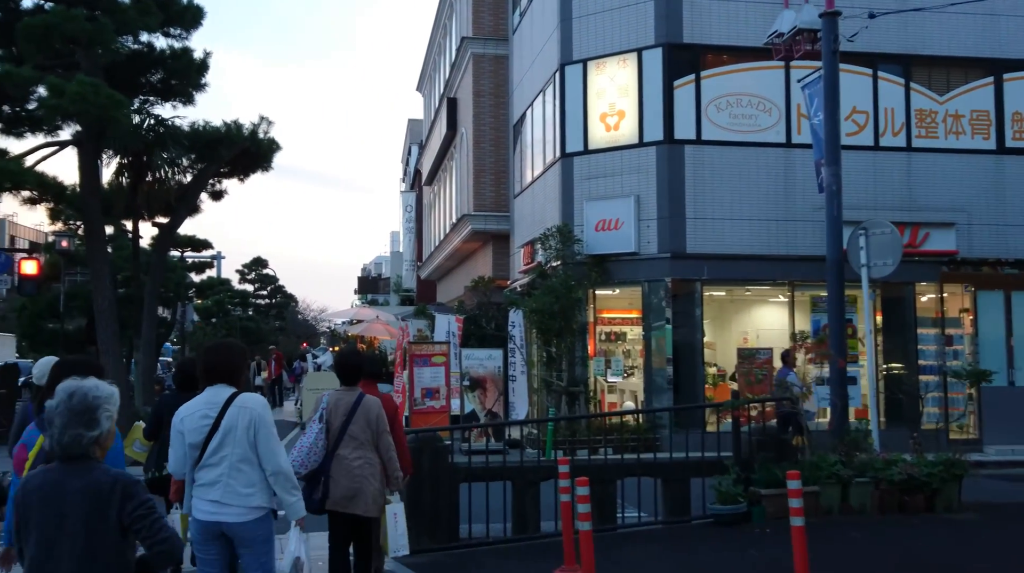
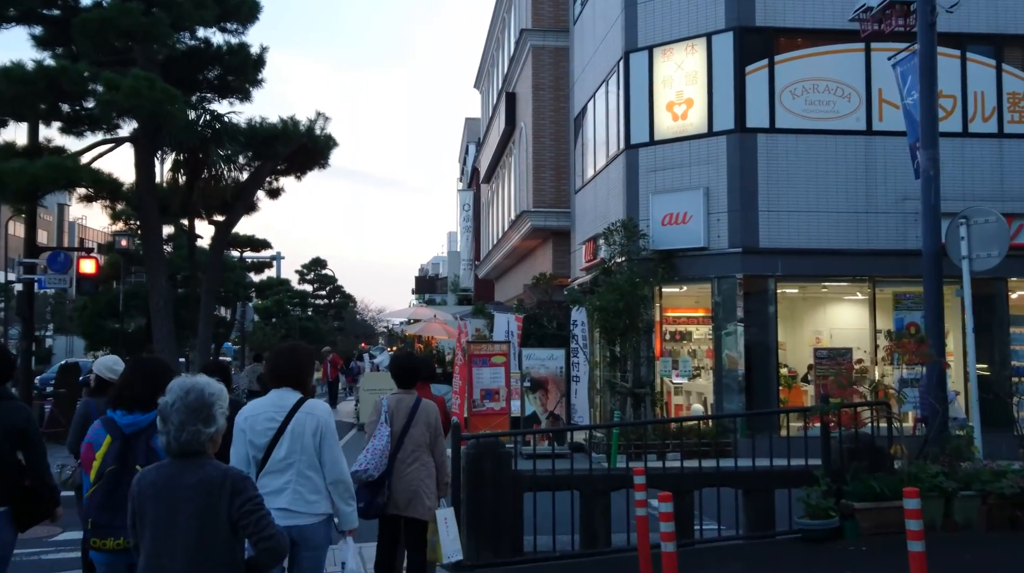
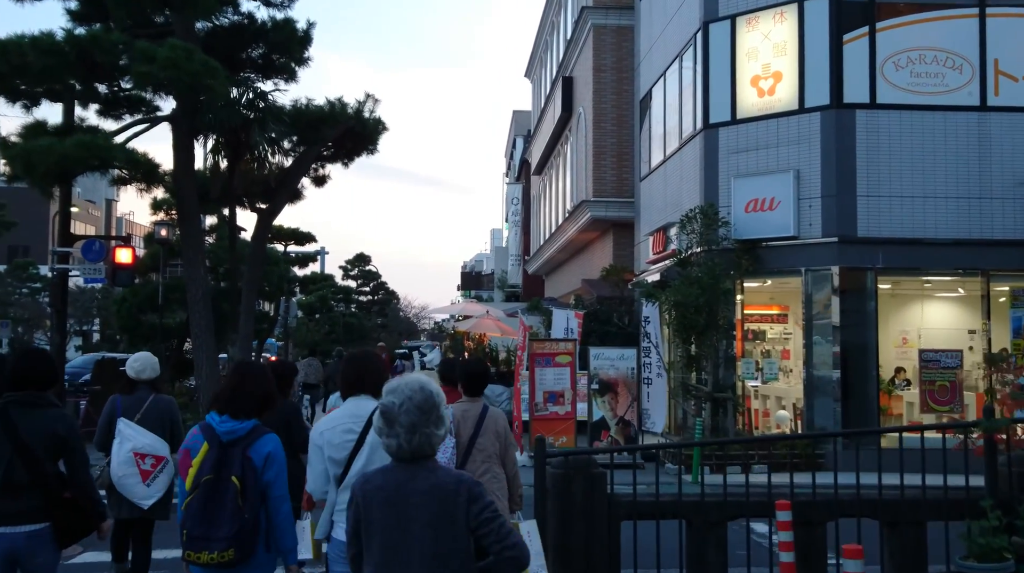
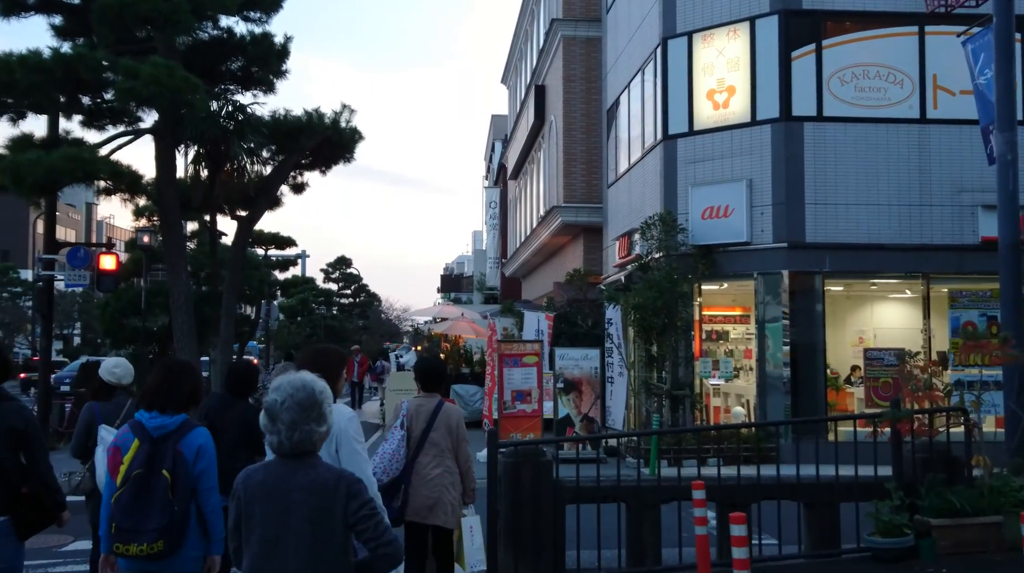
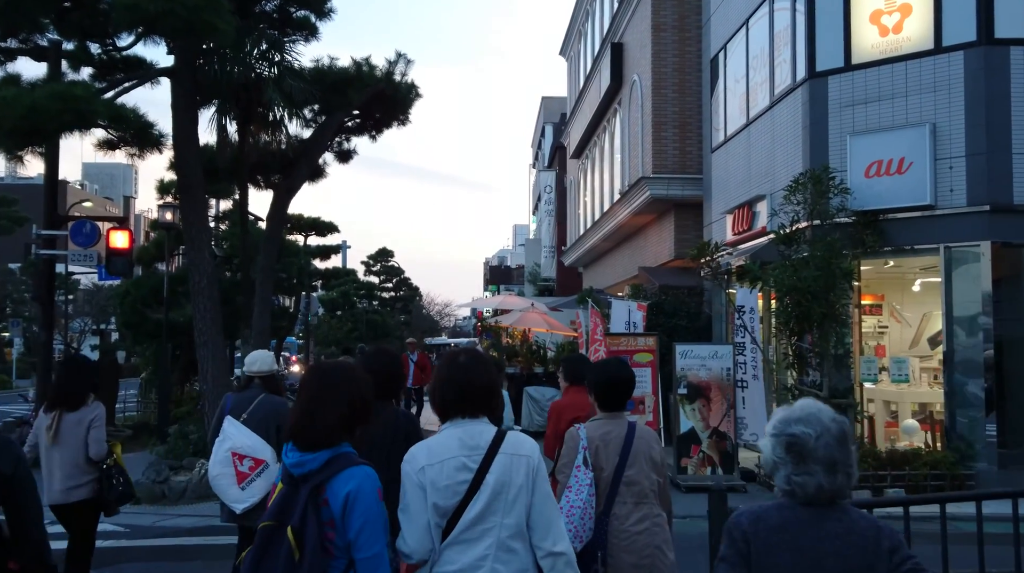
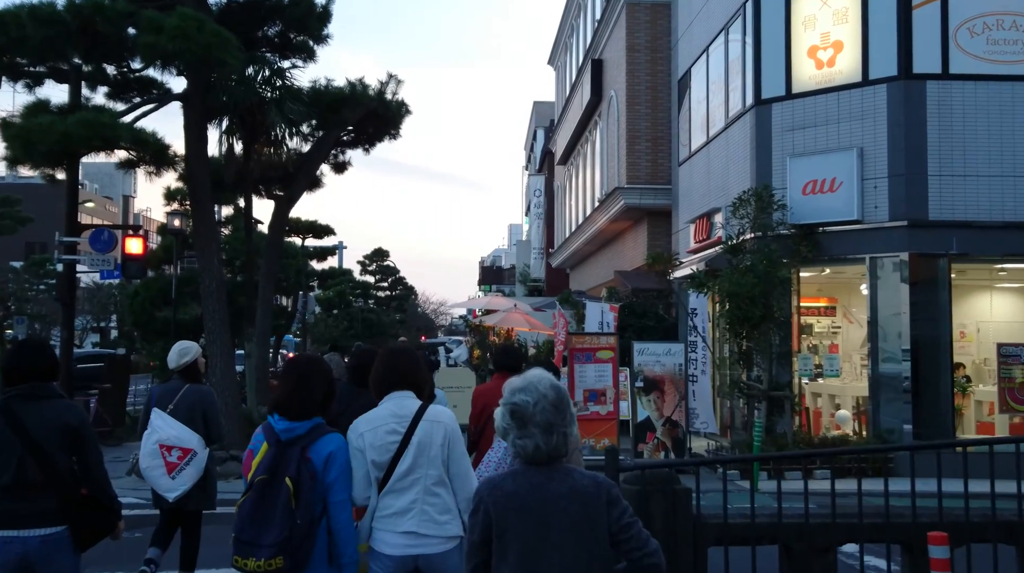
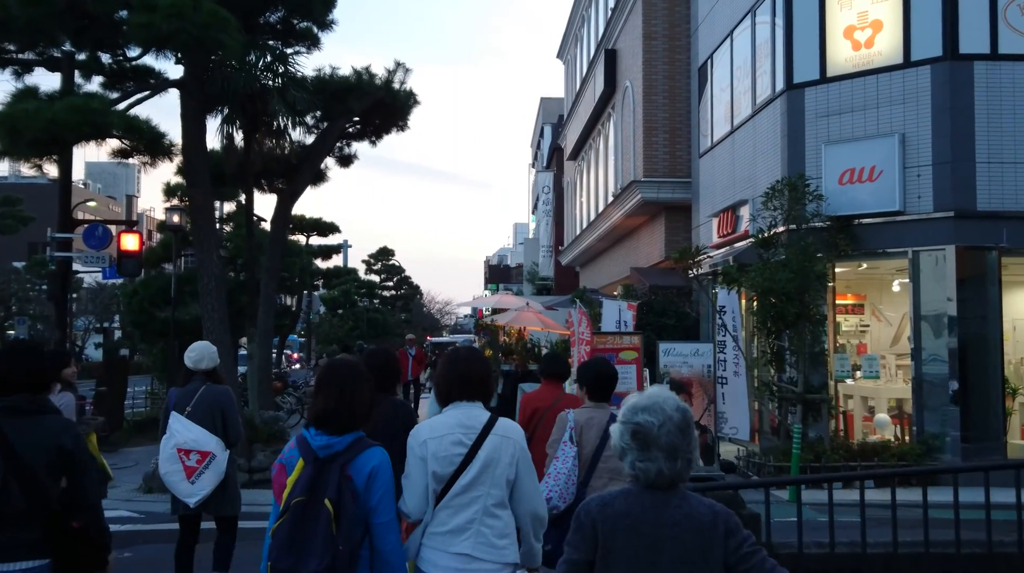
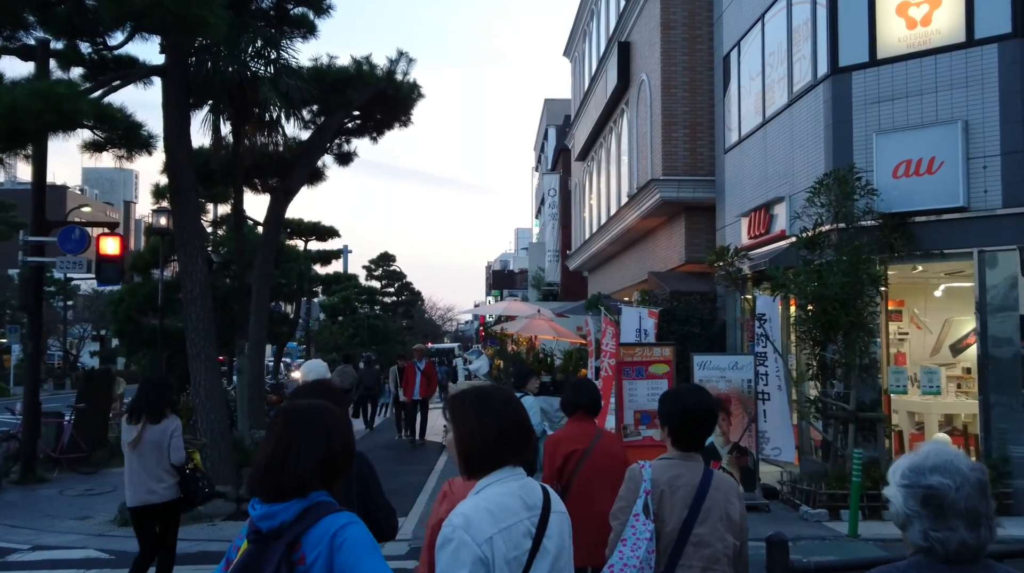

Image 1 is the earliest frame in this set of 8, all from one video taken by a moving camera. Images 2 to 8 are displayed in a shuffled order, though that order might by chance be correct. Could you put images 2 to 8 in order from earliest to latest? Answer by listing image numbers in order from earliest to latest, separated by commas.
2, 4, 3, 6, 7, 5, 8
